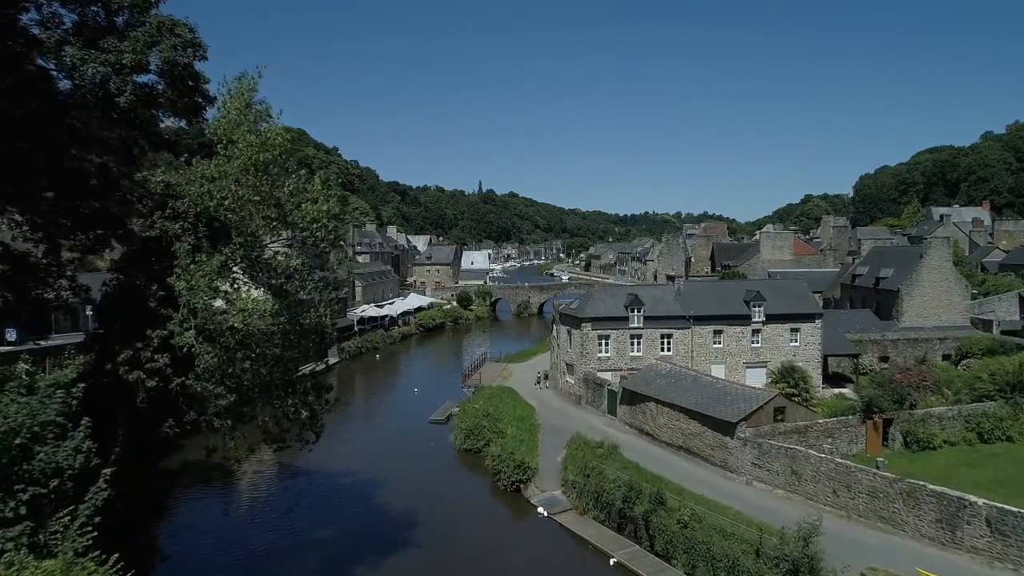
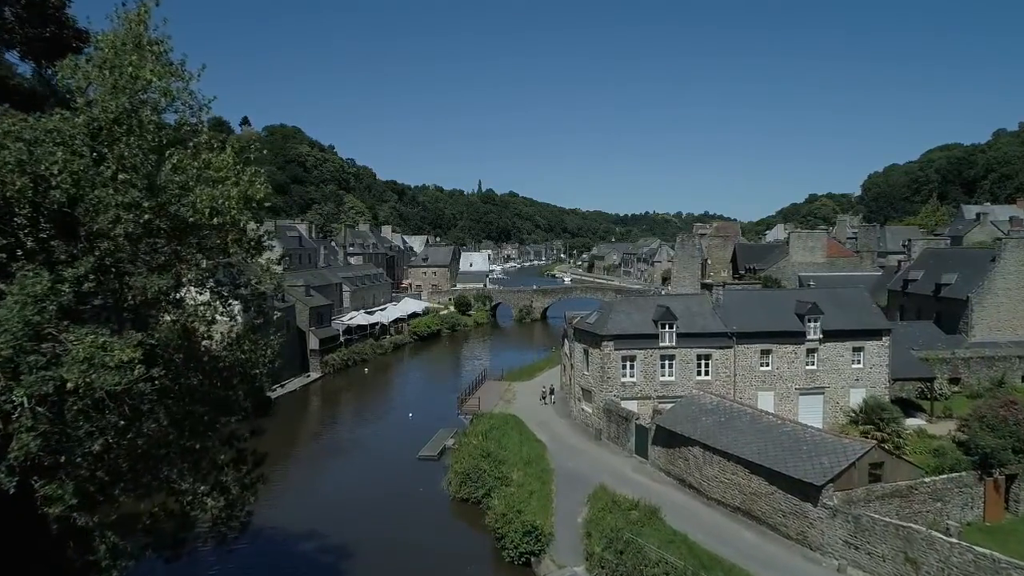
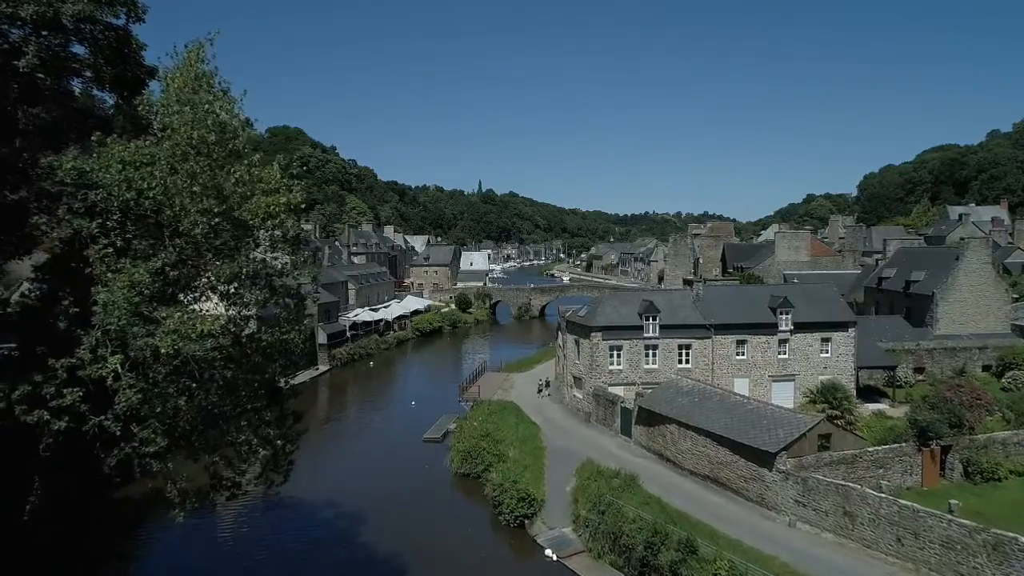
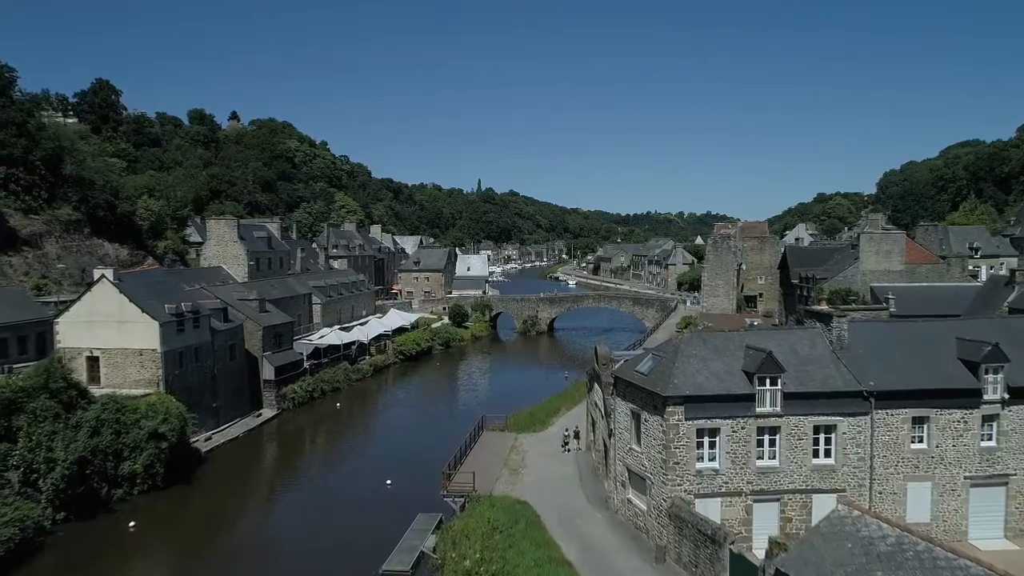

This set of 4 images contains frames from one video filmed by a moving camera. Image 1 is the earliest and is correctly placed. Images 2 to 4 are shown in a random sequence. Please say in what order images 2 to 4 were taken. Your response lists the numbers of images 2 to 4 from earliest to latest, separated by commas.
3, 2, 4
